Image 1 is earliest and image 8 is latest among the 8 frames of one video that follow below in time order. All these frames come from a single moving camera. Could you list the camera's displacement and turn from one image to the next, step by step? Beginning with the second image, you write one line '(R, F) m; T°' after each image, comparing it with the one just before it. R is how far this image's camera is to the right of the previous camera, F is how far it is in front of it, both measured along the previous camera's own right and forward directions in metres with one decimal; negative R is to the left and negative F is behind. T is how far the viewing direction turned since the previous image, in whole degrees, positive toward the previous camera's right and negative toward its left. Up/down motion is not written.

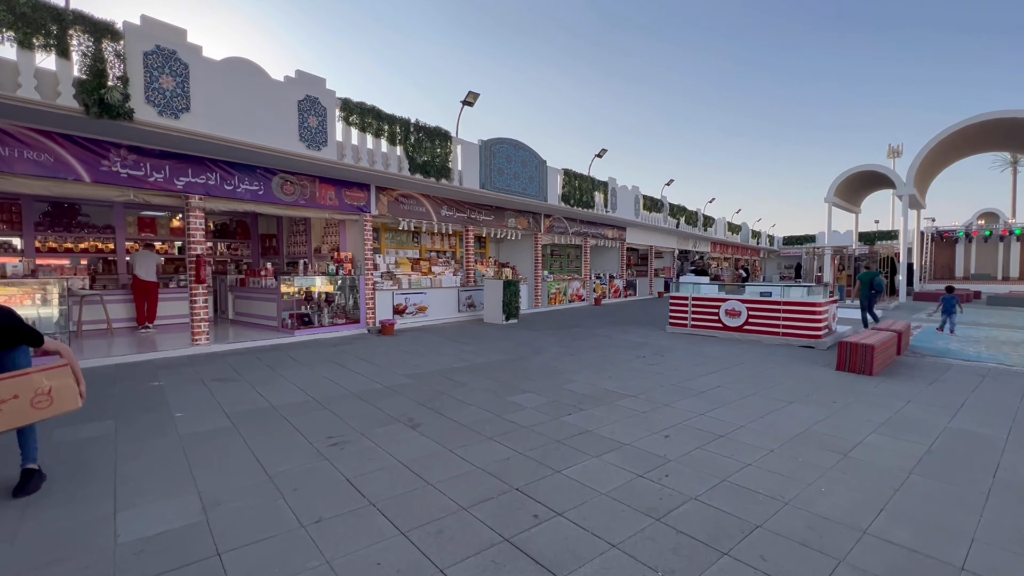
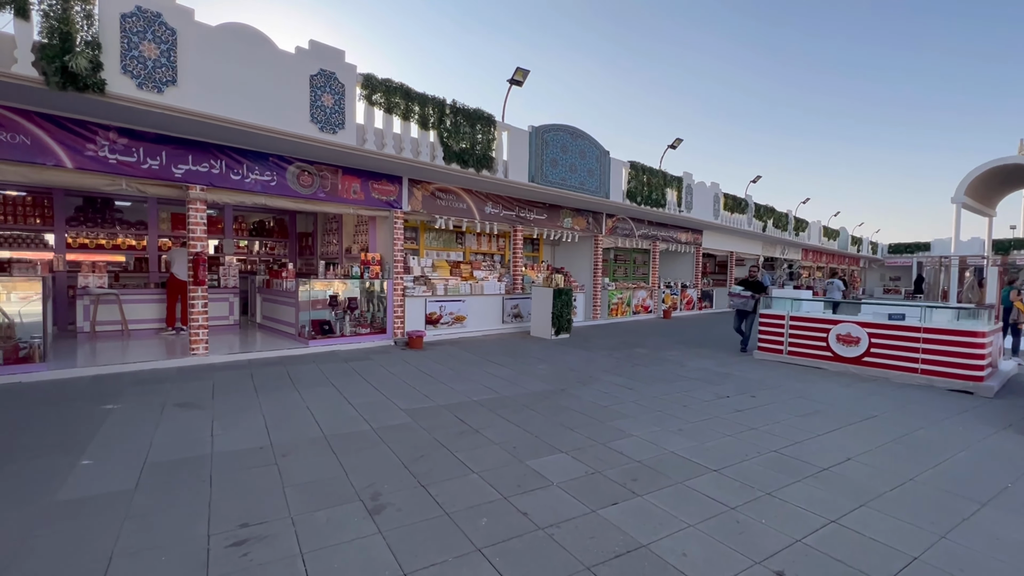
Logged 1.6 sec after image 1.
(+0.3, +1.7) m; -8°
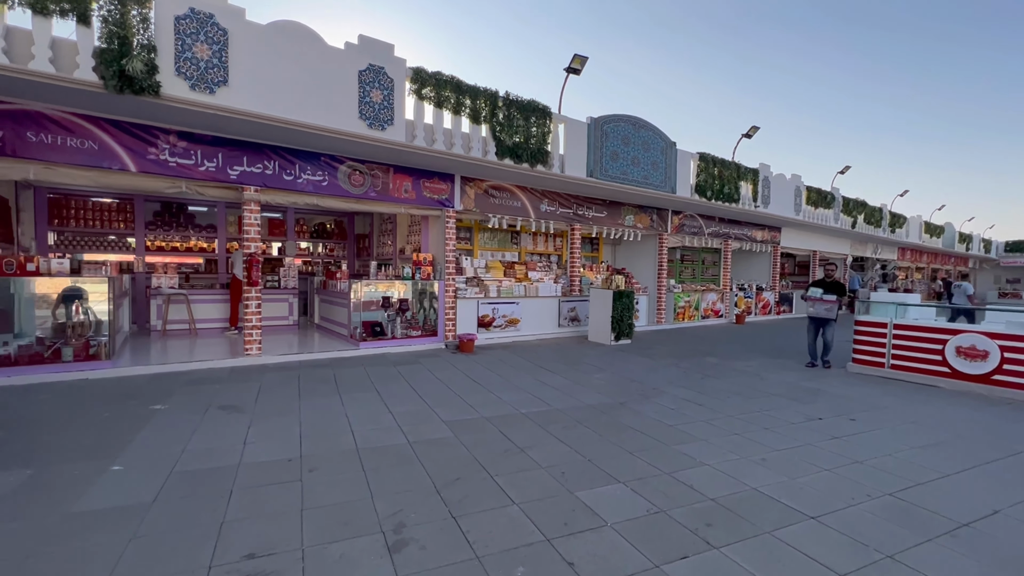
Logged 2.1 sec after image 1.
(+0.1, +0.5) m; -7°
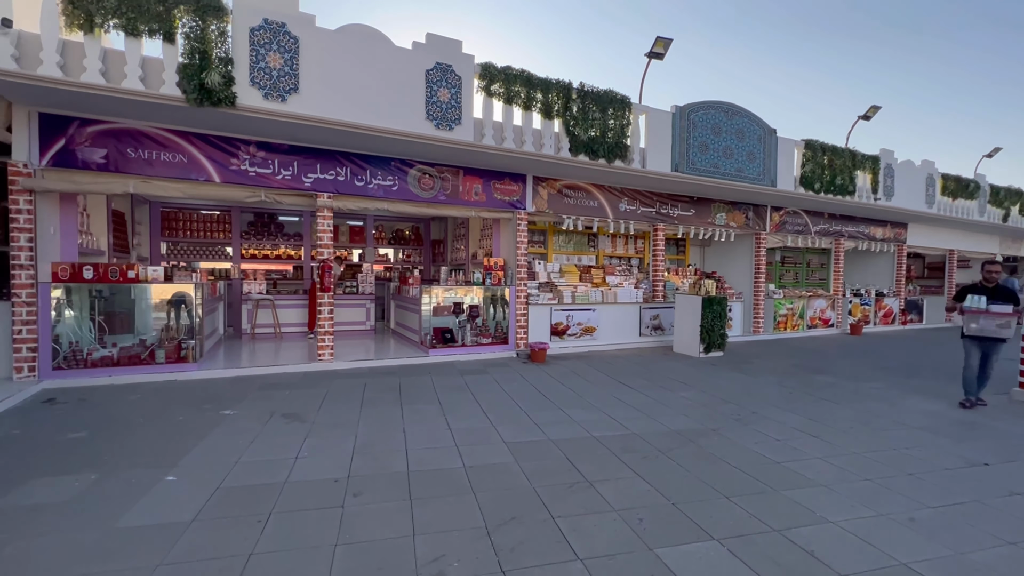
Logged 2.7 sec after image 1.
(+0.1, +0.5) m; -10°
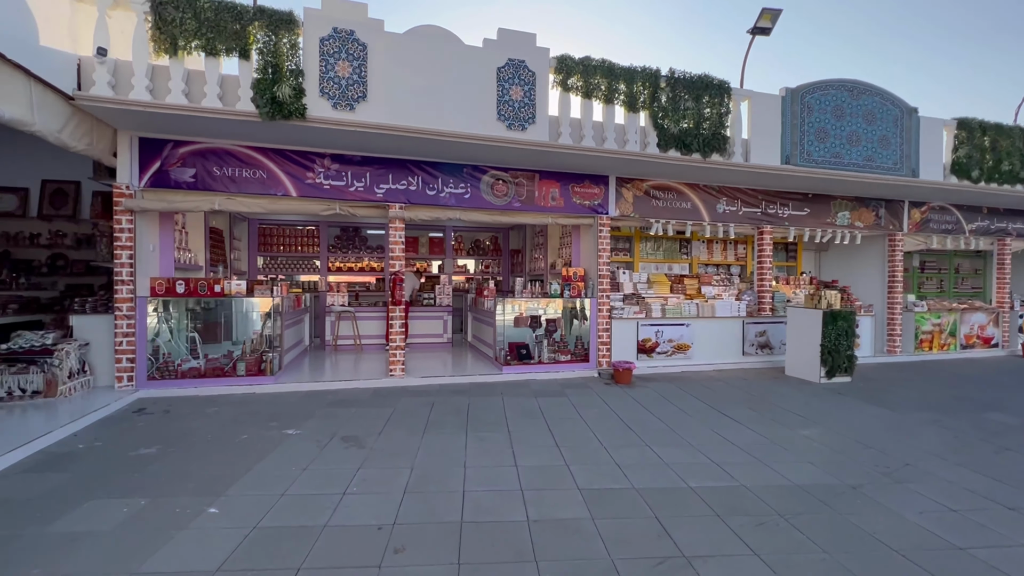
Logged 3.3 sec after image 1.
(+0.1, +0.7) m; -10°
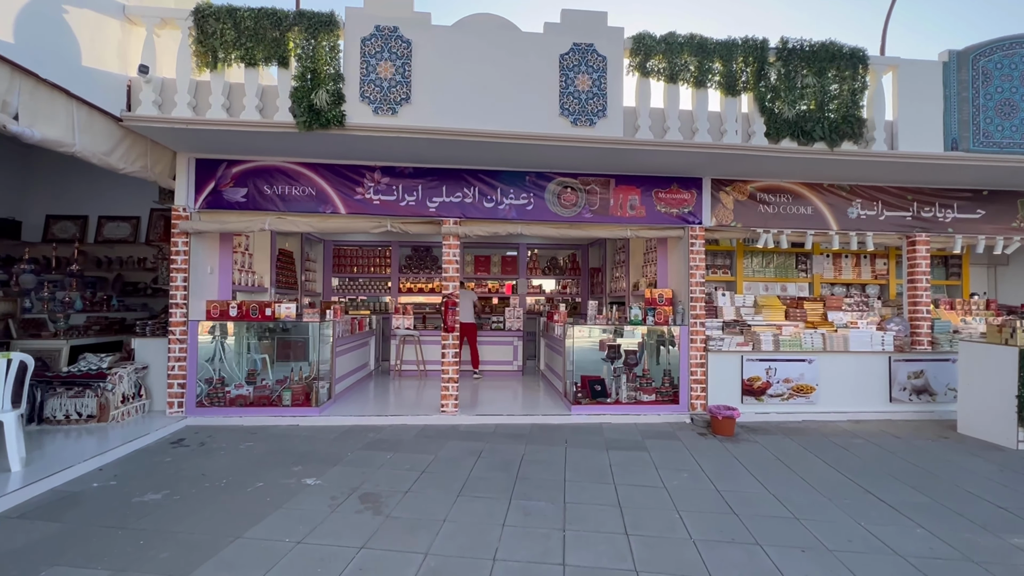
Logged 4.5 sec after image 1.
(+0.3, +1.1) m; -11°
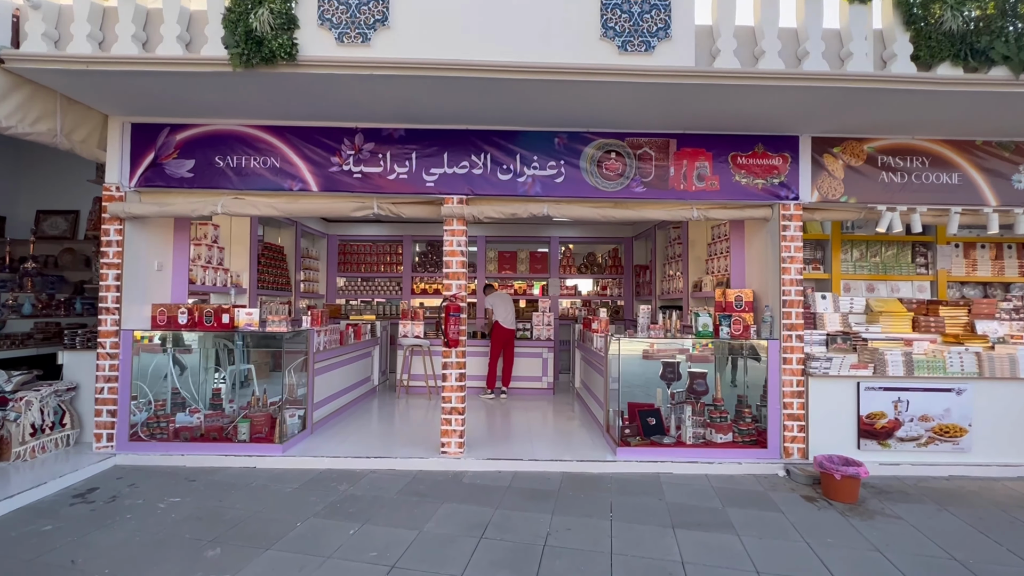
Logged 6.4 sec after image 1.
(+0.1, +1.6) m; -4°
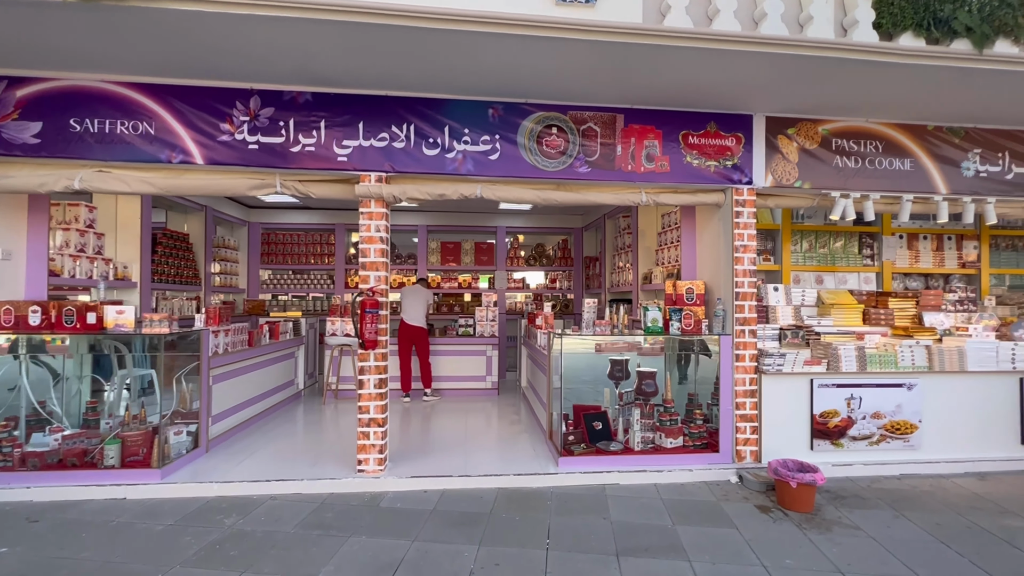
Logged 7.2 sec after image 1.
(+0.3, +0.6) m; +5°
